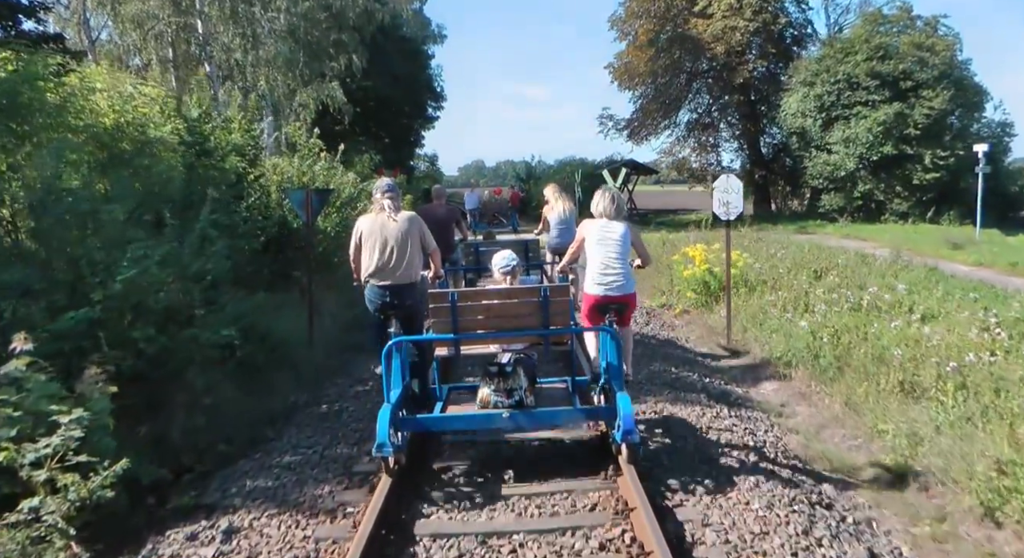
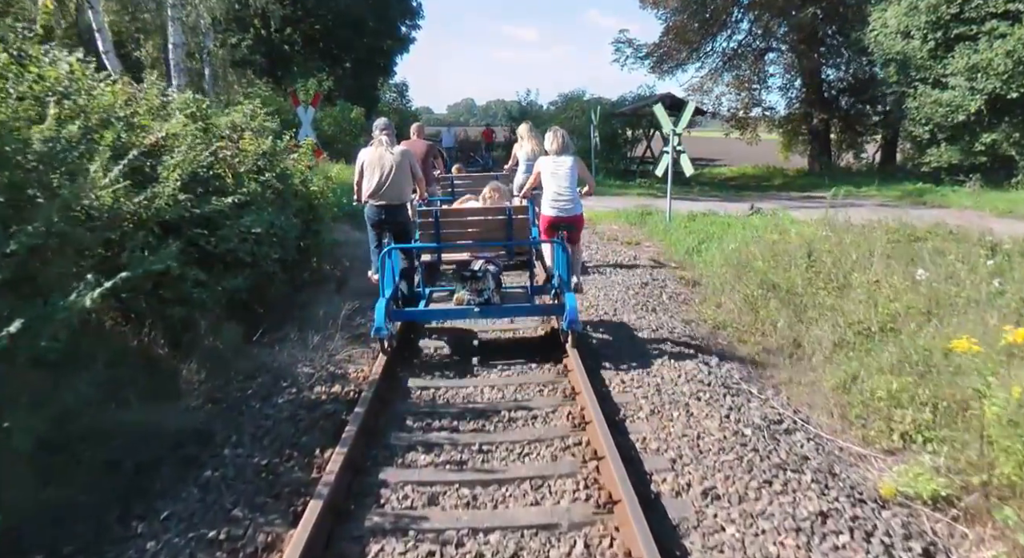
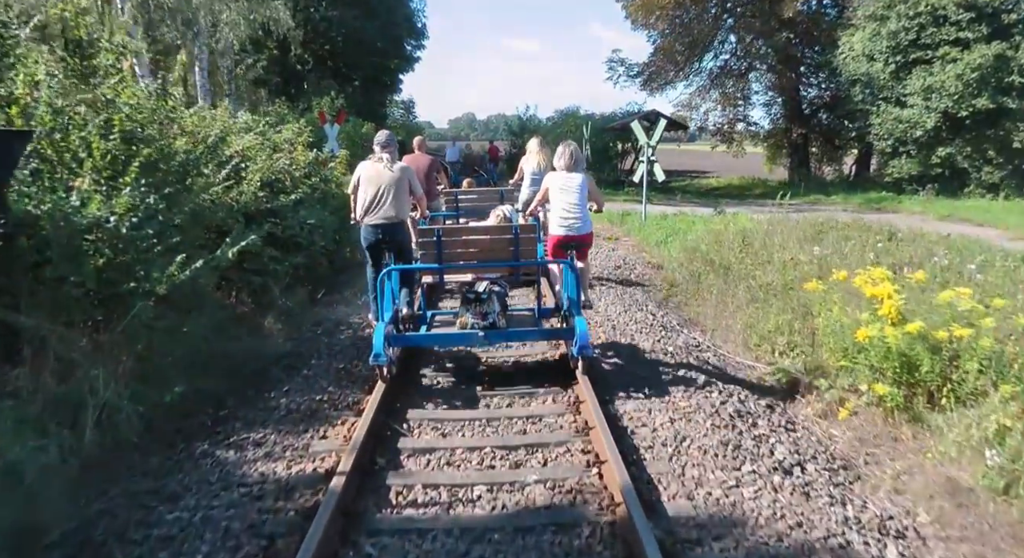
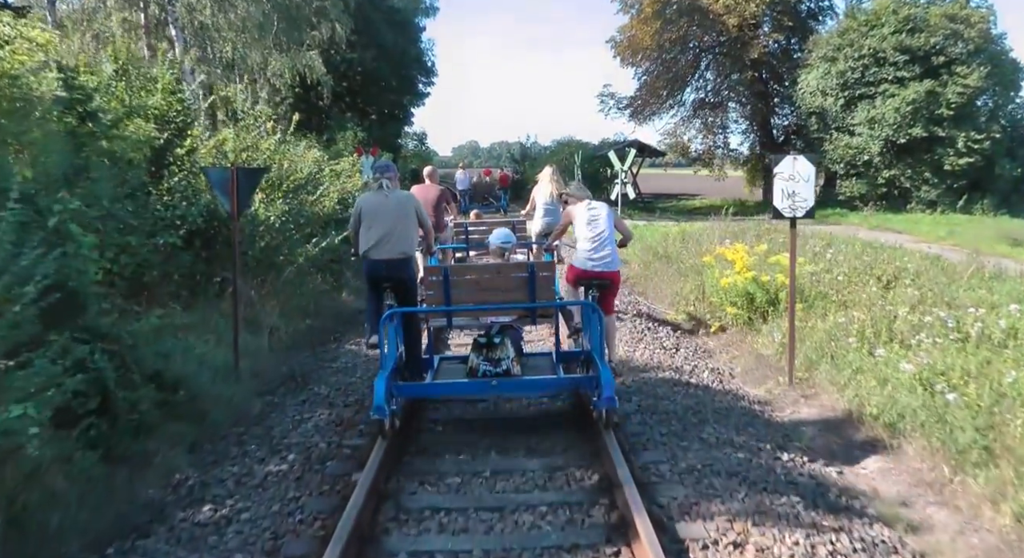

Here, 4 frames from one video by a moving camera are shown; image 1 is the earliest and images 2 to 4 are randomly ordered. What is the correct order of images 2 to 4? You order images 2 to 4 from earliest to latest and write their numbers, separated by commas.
4, 3, 2
